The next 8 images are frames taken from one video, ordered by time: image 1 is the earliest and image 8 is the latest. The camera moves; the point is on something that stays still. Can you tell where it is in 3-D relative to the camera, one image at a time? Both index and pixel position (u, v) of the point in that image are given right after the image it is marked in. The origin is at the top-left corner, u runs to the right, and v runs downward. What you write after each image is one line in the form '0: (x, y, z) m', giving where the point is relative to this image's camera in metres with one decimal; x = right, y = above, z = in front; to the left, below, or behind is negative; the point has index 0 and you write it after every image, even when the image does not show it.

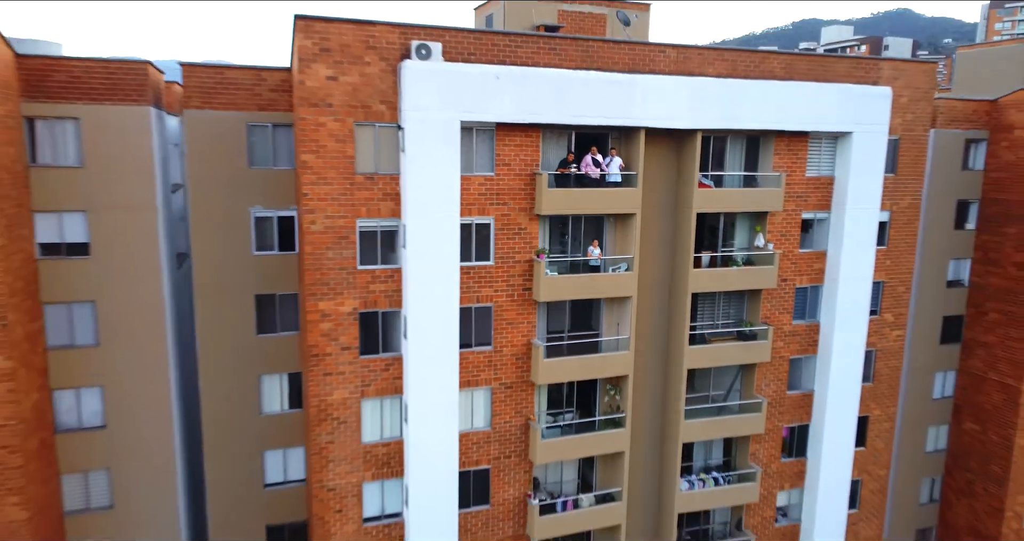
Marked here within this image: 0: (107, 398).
0: (-5.8, -1.8, +10.2) m
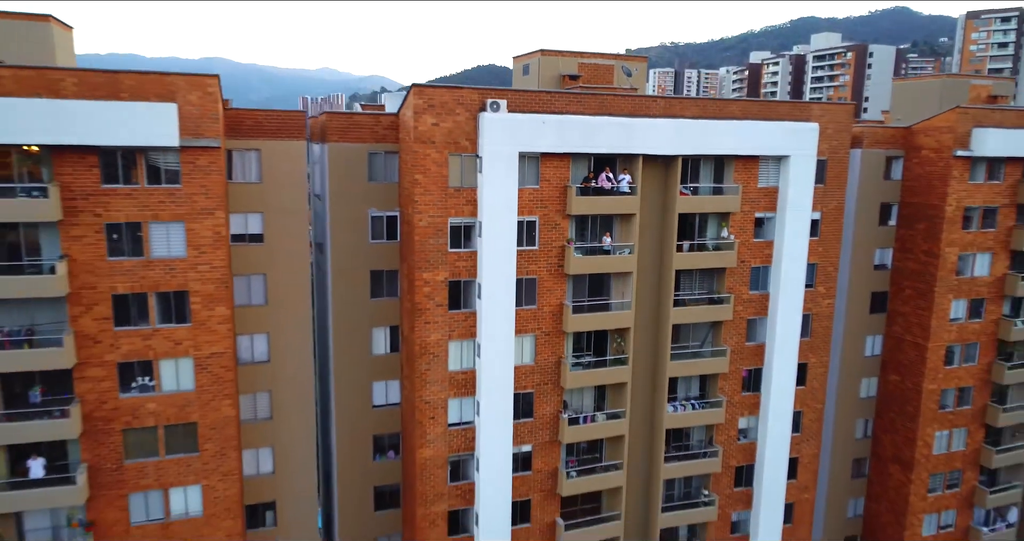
0: (-5.0, -1.4, +14.8) m
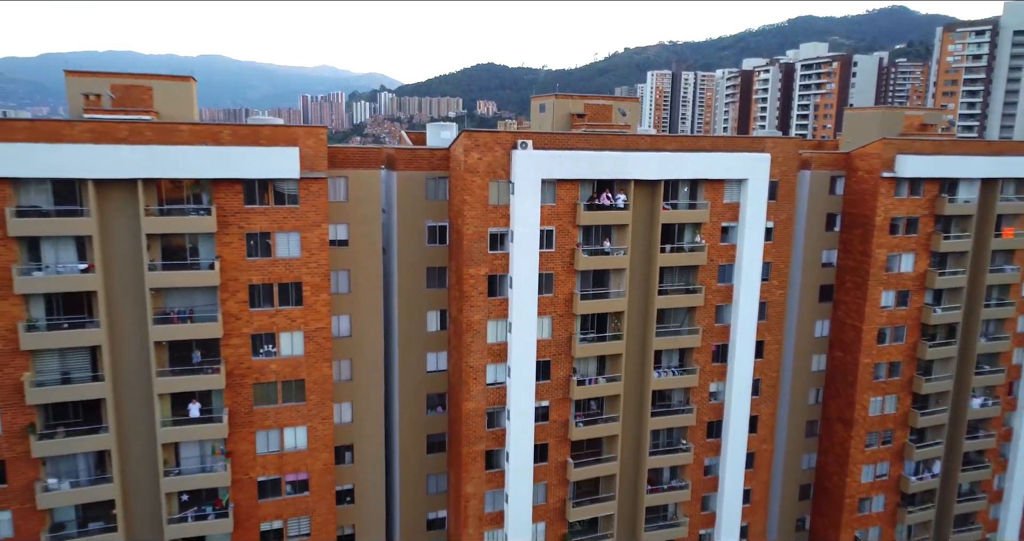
0: (-4.4, -1.3, +19.5) m
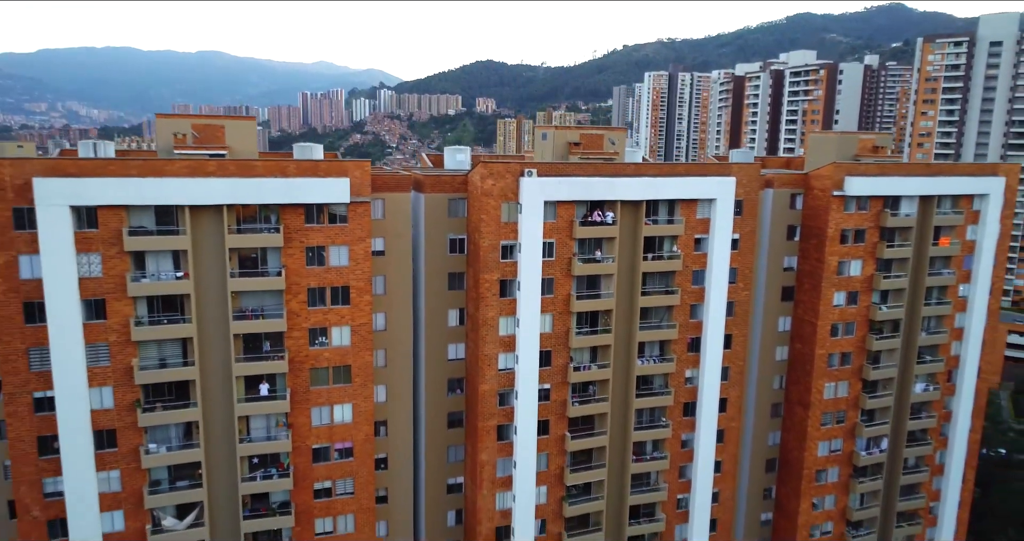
0: (-4.1, -1.5, +23.6) m
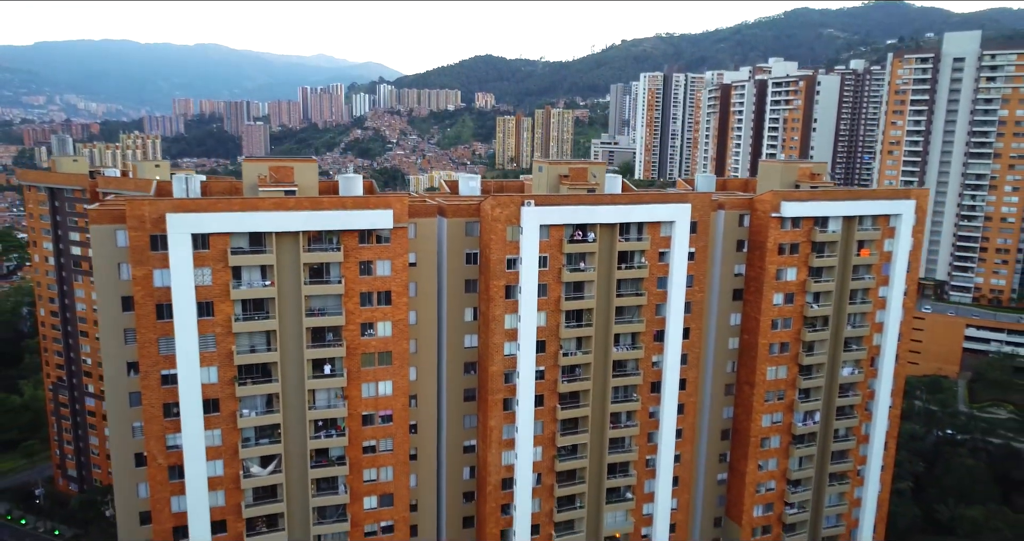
0: (-4.0, -1.8, +30.3) m
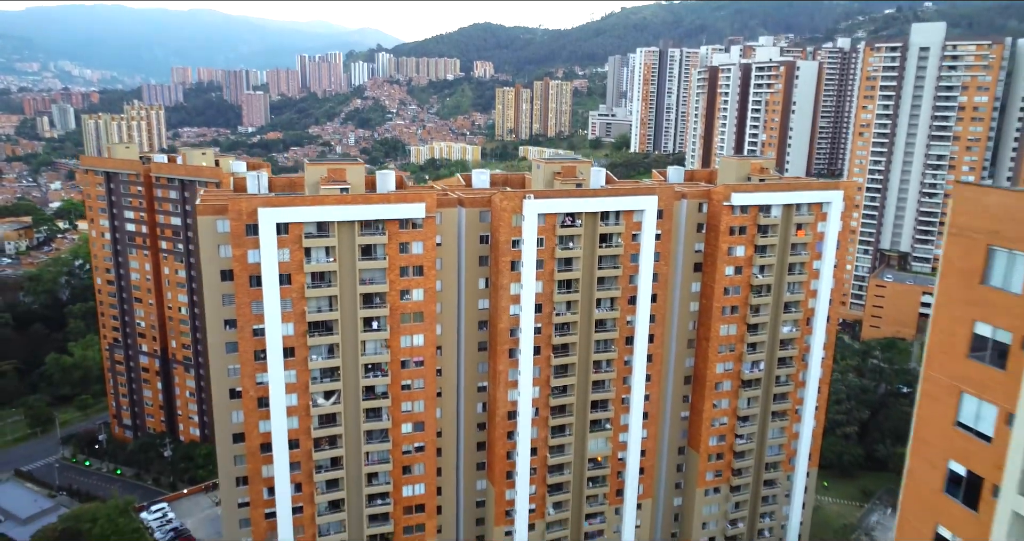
0: (-3.8, -0.7, +38.7) m
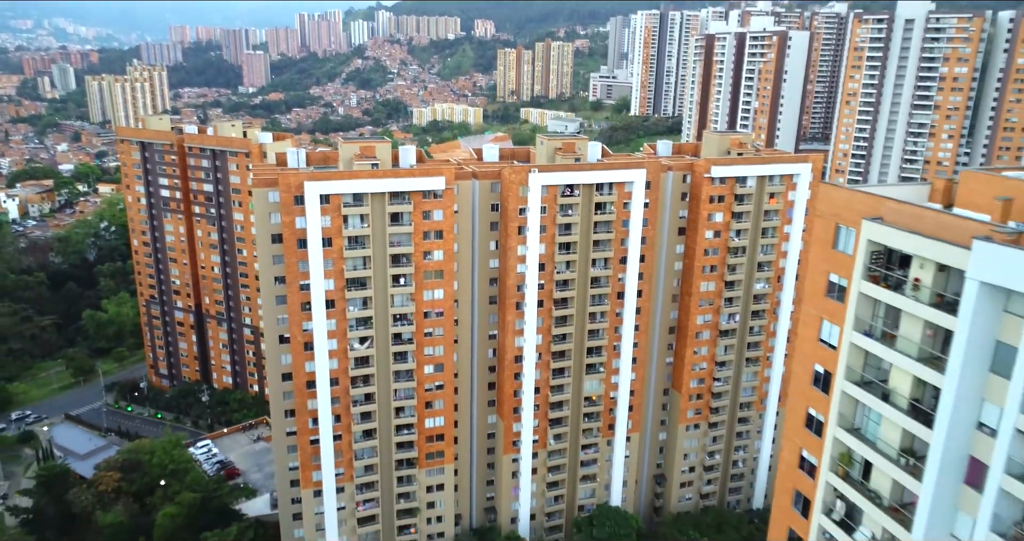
0: (-3.4, +1.6, +44.8) m
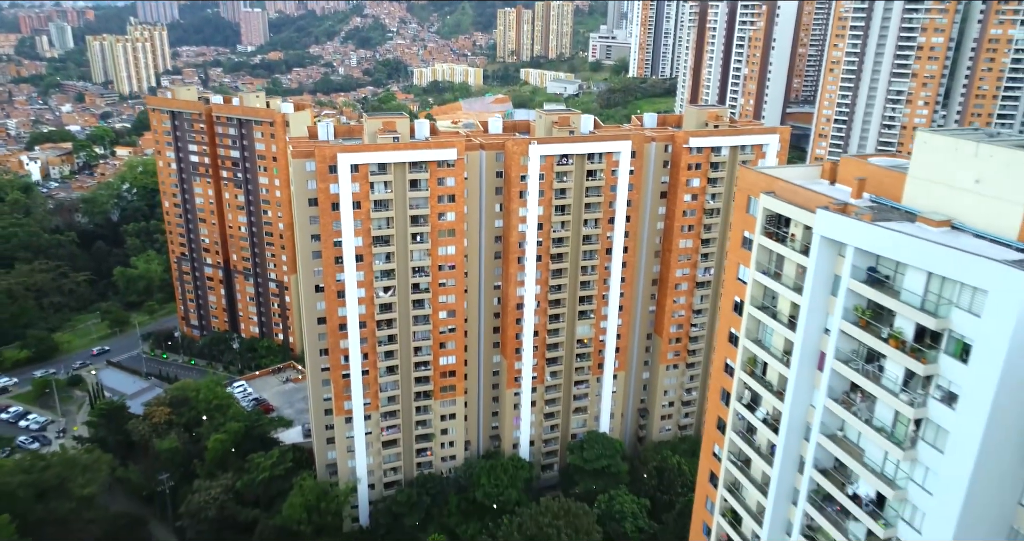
0: (-3.2, +4.5, +51.6) m
